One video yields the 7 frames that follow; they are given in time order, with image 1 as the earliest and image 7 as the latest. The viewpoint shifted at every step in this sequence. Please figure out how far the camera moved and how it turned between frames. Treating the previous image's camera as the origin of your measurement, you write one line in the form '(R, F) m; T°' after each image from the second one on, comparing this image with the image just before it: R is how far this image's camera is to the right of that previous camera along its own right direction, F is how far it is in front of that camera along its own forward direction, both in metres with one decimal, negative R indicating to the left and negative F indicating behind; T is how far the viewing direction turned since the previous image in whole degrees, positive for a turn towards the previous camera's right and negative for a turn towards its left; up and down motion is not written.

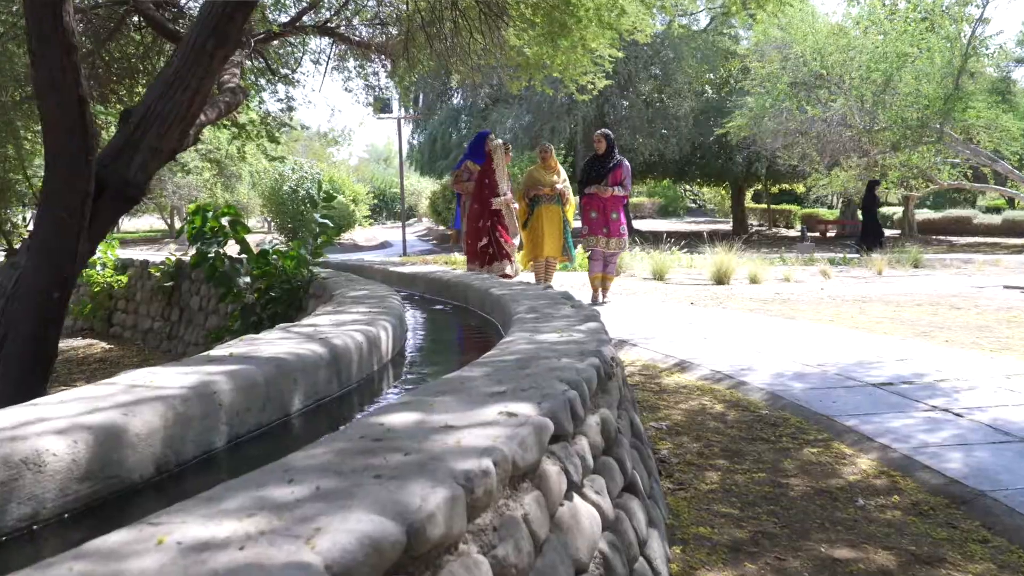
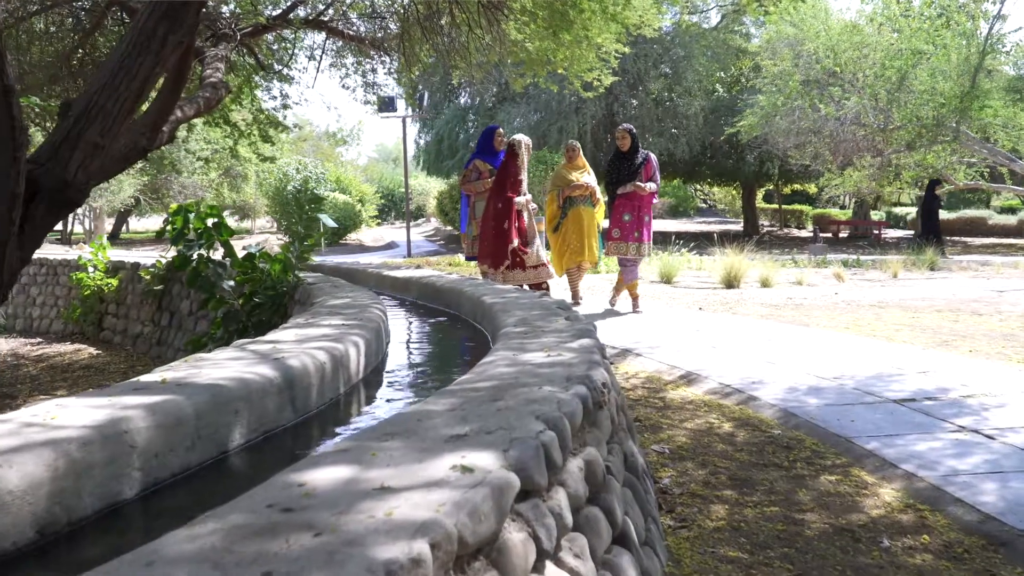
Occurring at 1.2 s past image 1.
(+0.1, +0.4) m; -1°
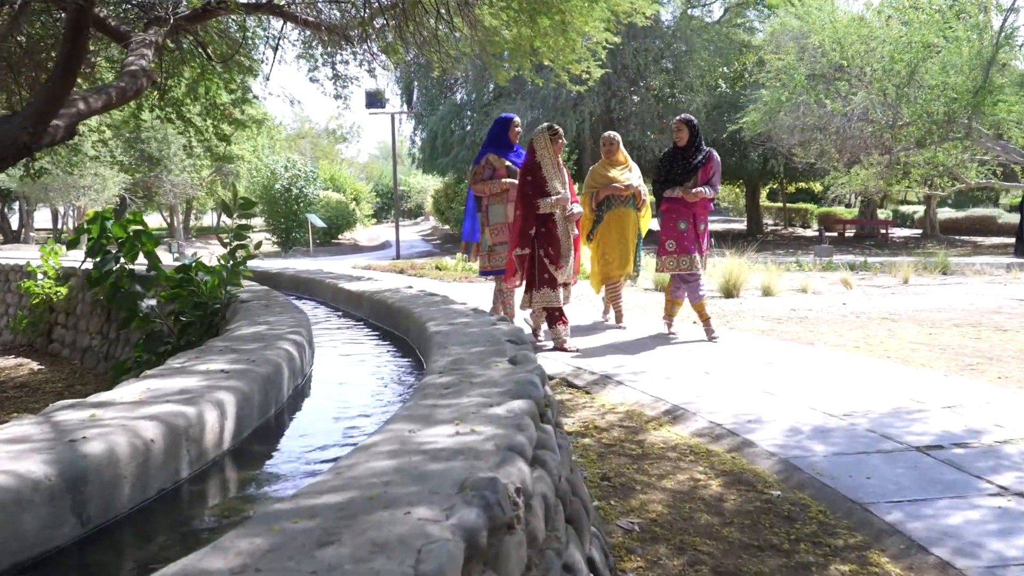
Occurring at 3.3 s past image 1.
(+0.2, +0.8) m; 0°
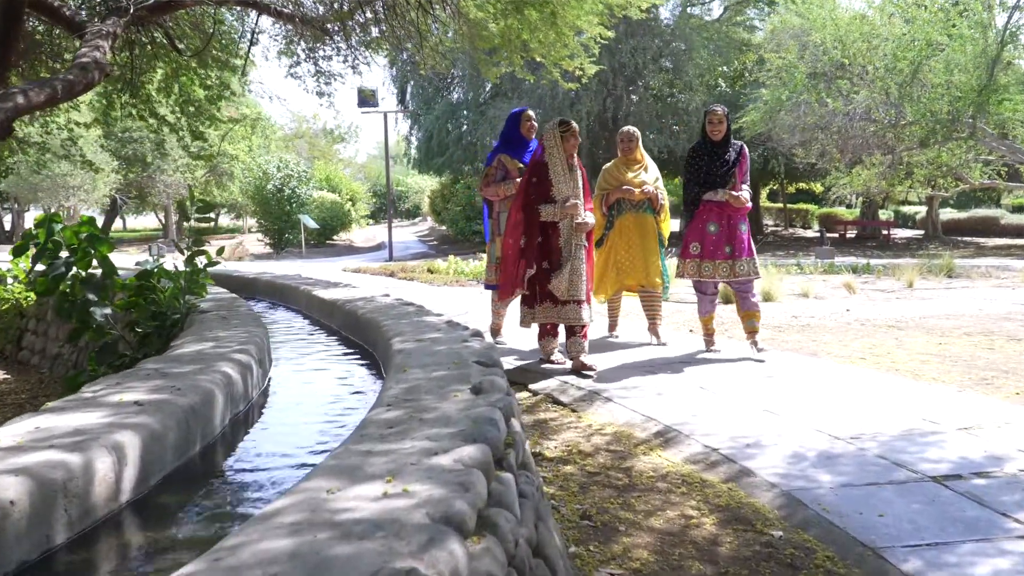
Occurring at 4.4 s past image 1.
(+0.1, +0.4) m; 0°
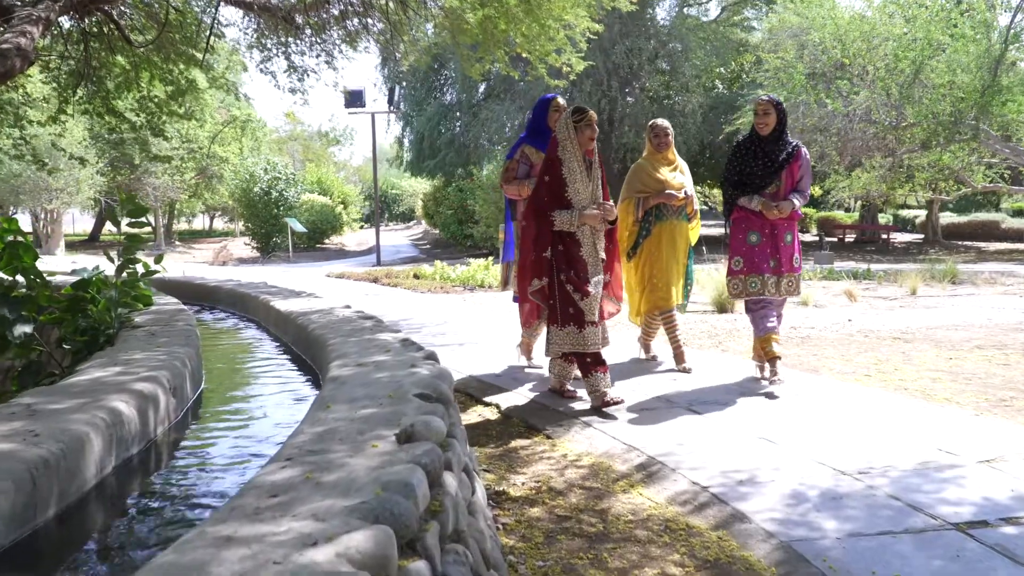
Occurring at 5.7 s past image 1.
(+0.1, +0.5) m; 0°
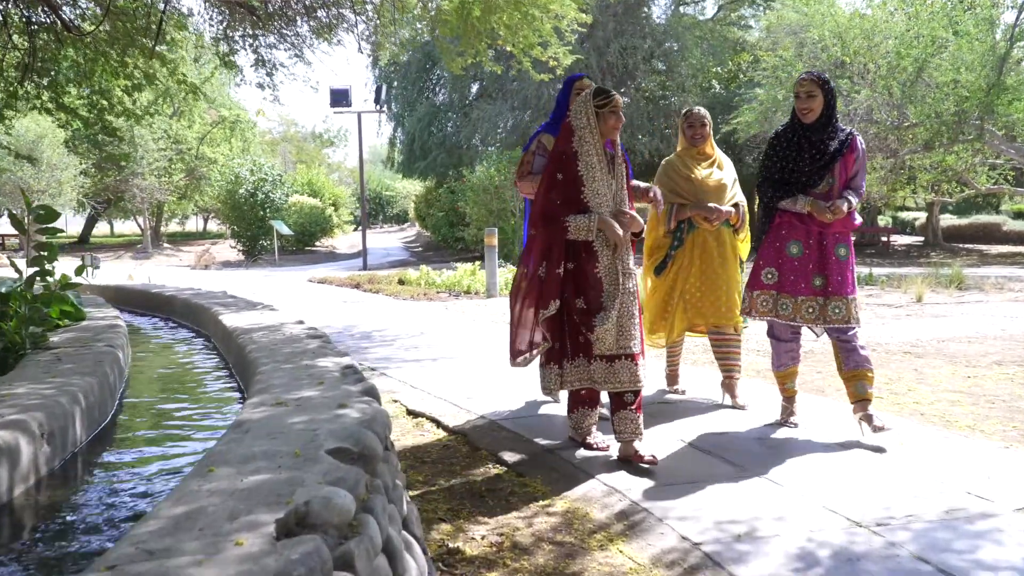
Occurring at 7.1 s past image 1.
(+0.1, +0.6) m; 0°
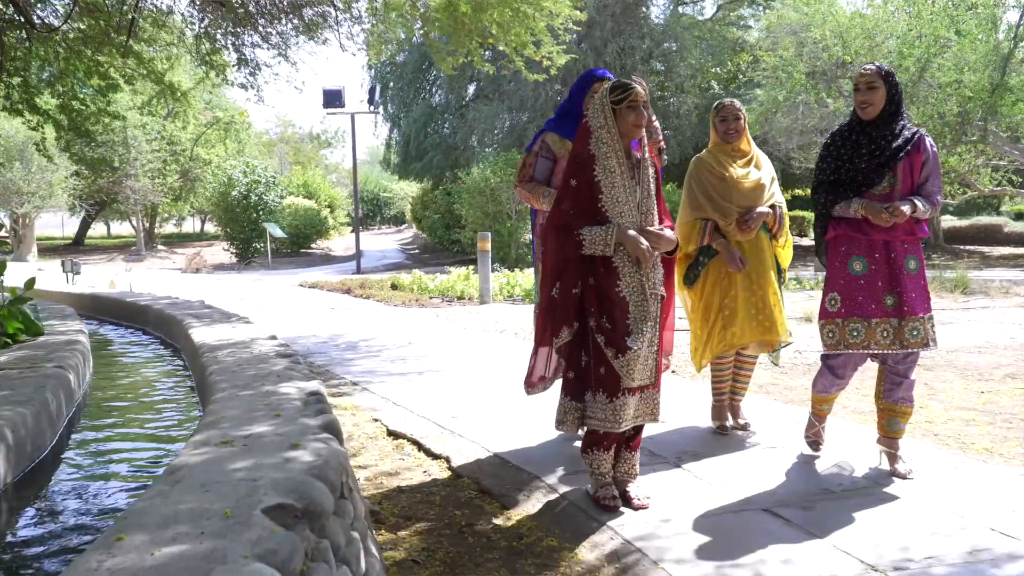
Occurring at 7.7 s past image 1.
(+0.1, +0.3) m; 0°
